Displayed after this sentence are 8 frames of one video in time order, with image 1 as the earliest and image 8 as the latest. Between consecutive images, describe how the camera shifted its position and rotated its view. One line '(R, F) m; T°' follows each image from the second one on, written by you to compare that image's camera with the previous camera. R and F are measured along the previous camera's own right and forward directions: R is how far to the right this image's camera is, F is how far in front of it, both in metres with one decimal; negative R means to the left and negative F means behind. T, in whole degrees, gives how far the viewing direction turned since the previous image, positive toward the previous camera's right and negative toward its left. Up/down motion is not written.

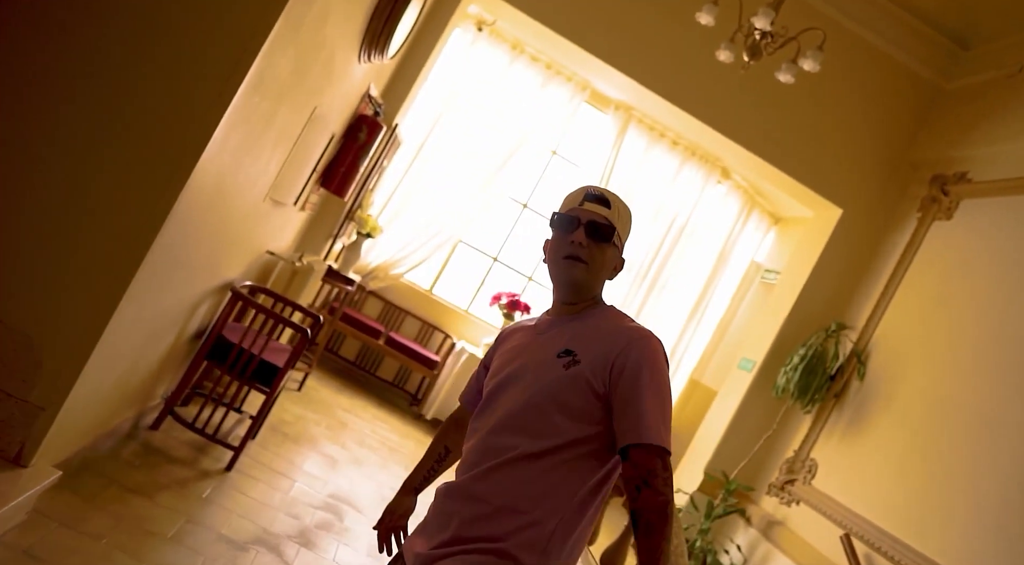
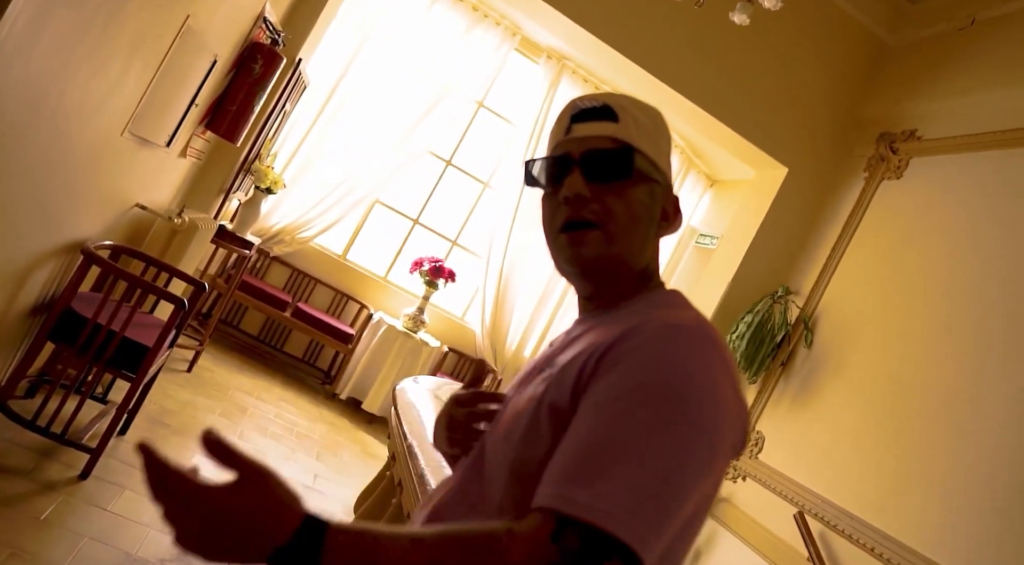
(0.0, +0.5) m; +7°
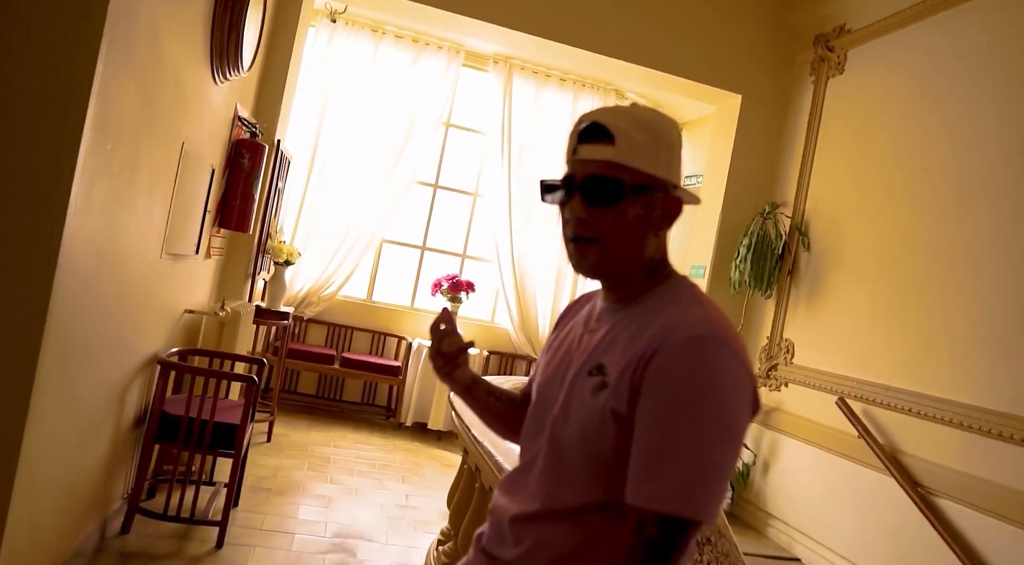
(+0.1, -0.3) m; -2°
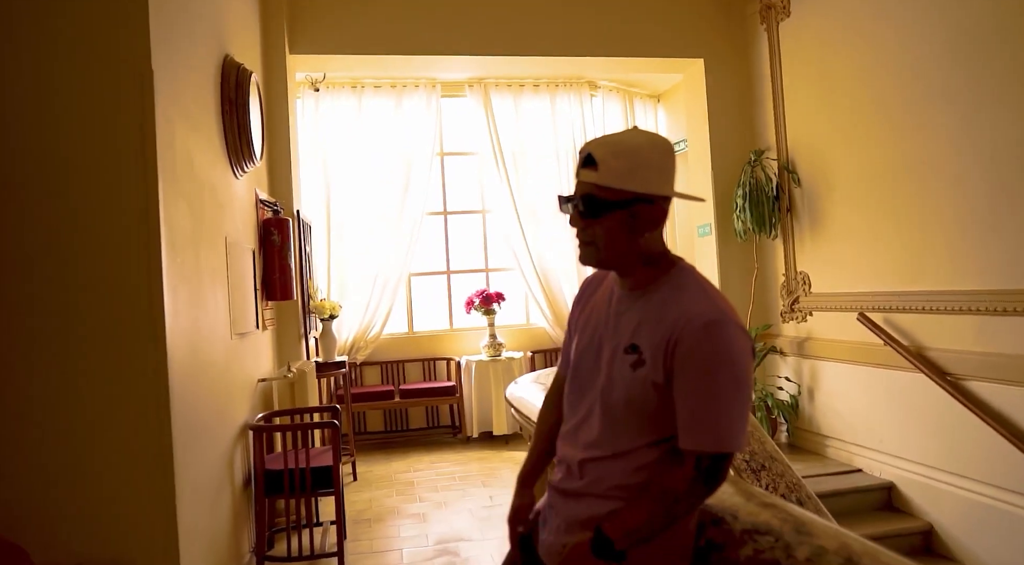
(0.0, -0.3) m; -2°
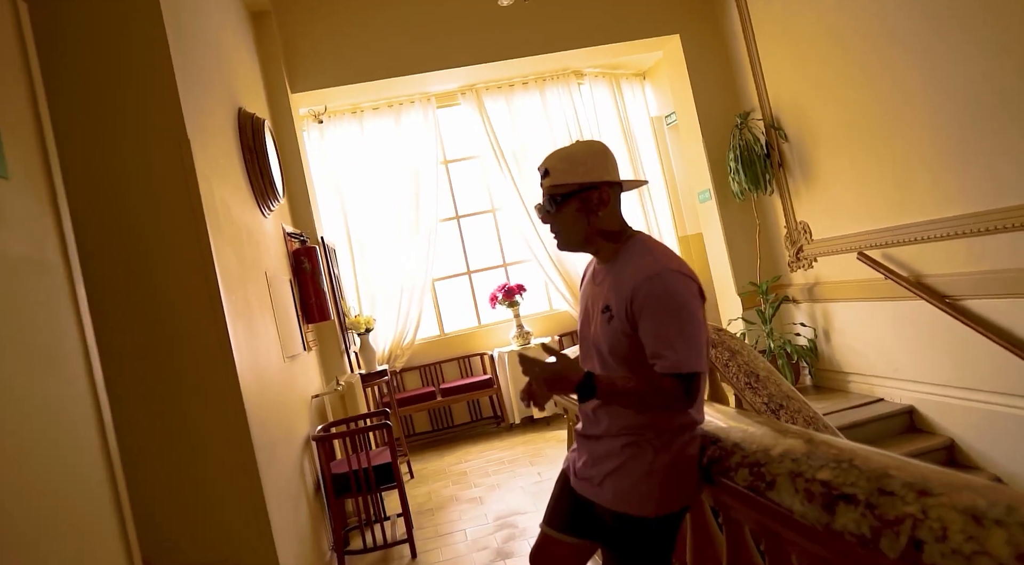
(0.0, -0.3) m; -2°
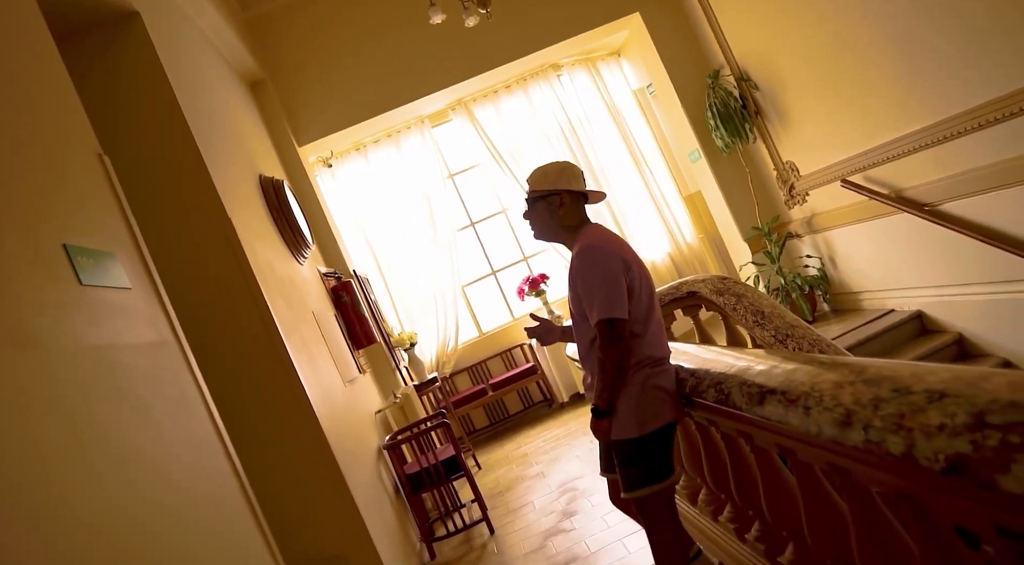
(+0.1, -0.4) m; -3°
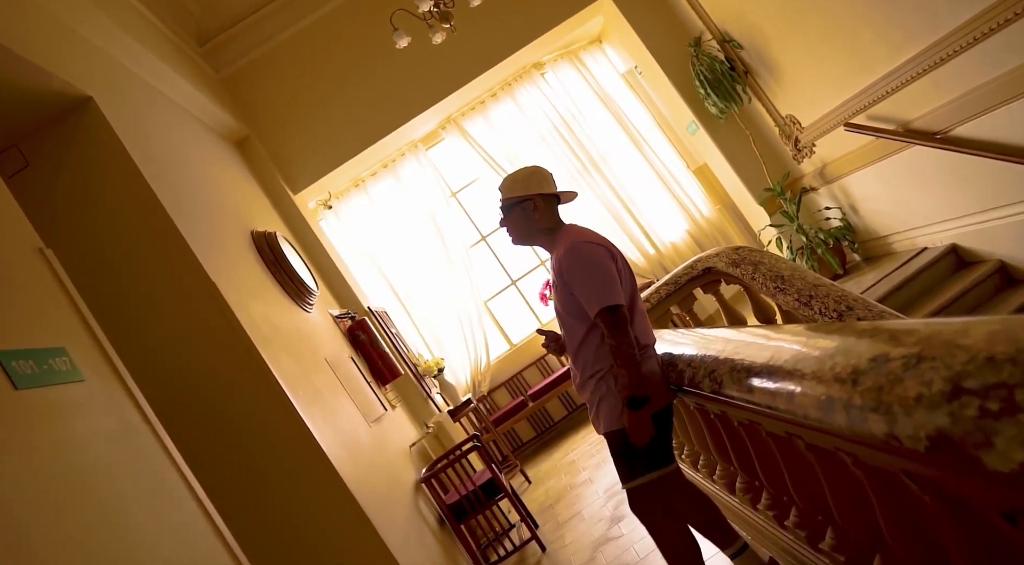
(+0.2, +0.1) m; -3°
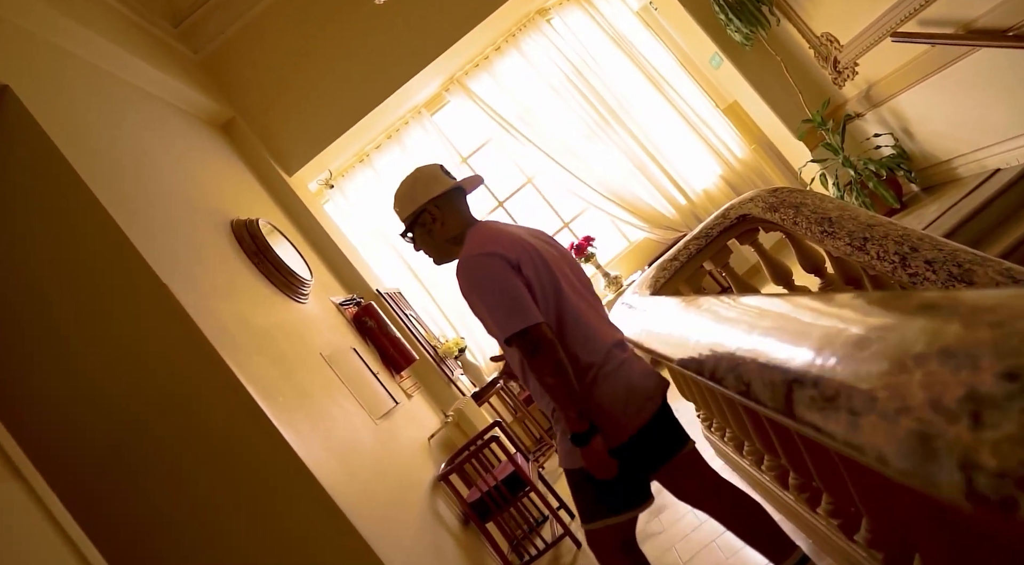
(+0.2, +0.4) m; -4°
